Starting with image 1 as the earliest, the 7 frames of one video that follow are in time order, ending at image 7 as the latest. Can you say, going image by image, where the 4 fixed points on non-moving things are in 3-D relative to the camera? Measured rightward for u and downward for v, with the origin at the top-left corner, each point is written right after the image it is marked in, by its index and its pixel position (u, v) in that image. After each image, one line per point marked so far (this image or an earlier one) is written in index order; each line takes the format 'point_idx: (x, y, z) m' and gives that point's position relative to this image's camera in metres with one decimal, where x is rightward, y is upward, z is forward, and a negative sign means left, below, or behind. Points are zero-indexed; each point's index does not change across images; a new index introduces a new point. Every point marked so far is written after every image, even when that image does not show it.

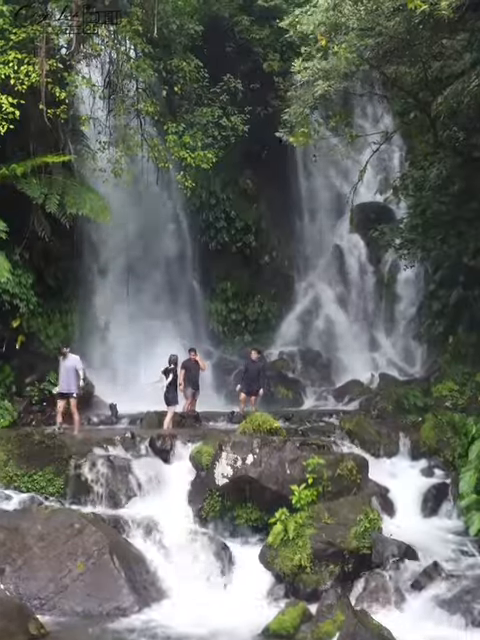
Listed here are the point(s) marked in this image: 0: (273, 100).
0: (+0.8, +5.5, +19.4) m
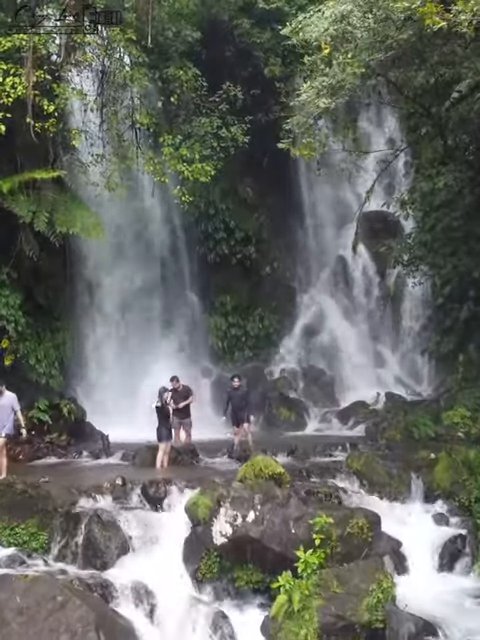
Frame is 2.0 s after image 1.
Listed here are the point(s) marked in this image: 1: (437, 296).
0: (+0.8, +5.1, +18.6) m
1: (+4.4, +0.6, +17.6) m
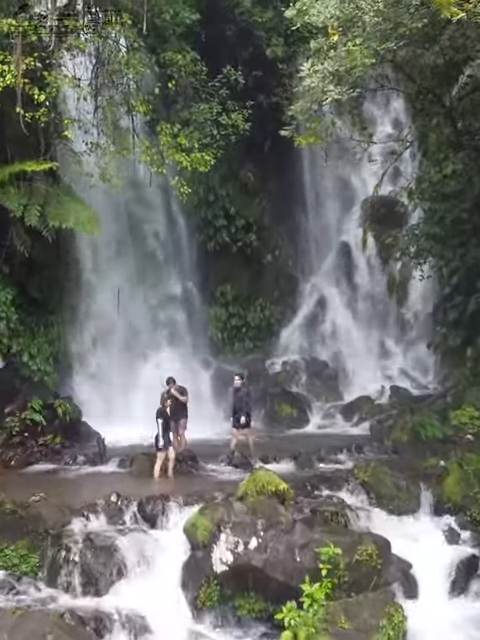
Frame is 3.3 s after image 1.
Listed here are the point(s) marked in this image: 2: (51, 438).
0: (+0.8, +5.3, +17.9) m
1: (+4.4, +0.7, +17.0) m
2: (-3.2, -2.0, +13.1) m
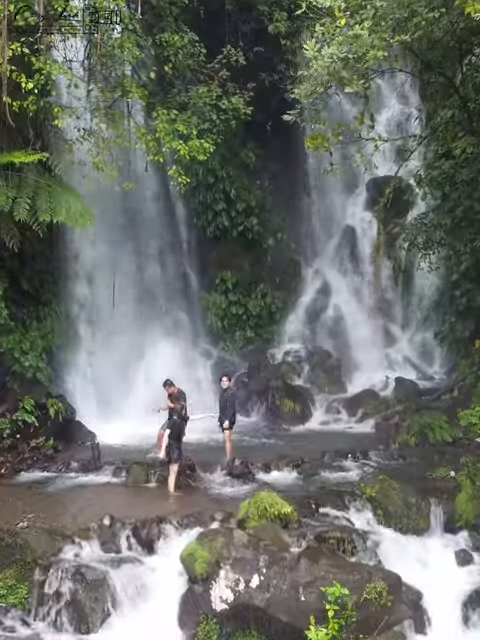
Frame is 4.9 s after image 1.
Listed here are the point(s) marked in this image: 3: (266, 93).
0: (+0.8, +5.5, +17.0) m
1: (+4.4, +0.9, +16.4) m
2: (-3.1, -1.9, +12.6) m
3: (+0.6, +5.3, +18.2) m
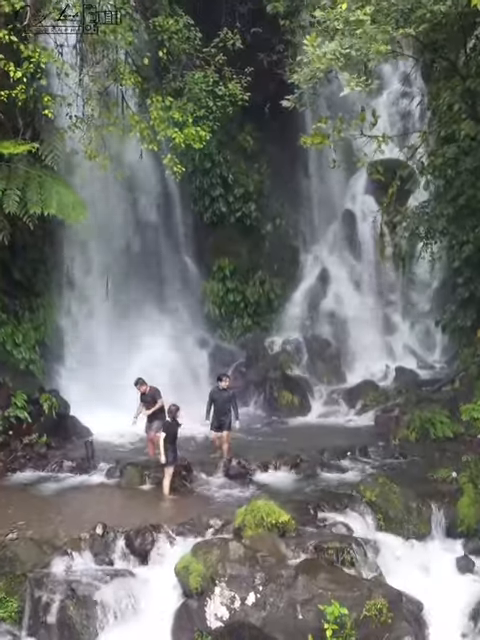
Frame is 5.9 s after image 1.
0: (+0.8, +5.7, +16.5) m
1: (+4.4, +1.1, +16.0) m
2: (-3.2, -1.9, +12.4) m
3: (+0.5, +5.5, +17.7) m
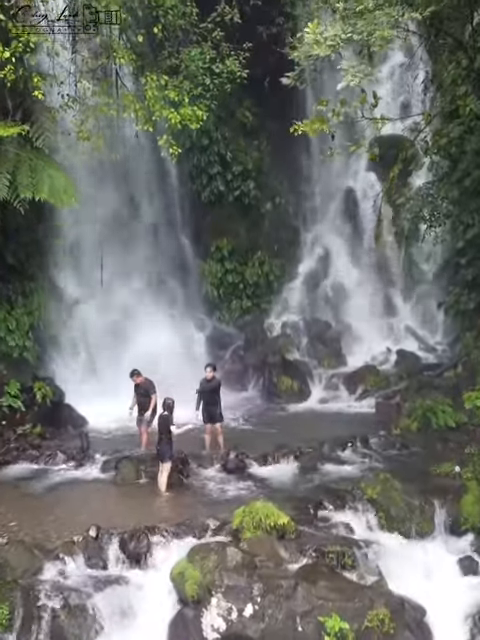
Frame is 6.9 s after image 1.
0: (+0.8, +6.1, +16.0) m
1: (+4.4, +1.4, +15.6) m
2: (-3.2, -1.7, +12.1) m
3: (+0.5, +5.9, +17.1) m
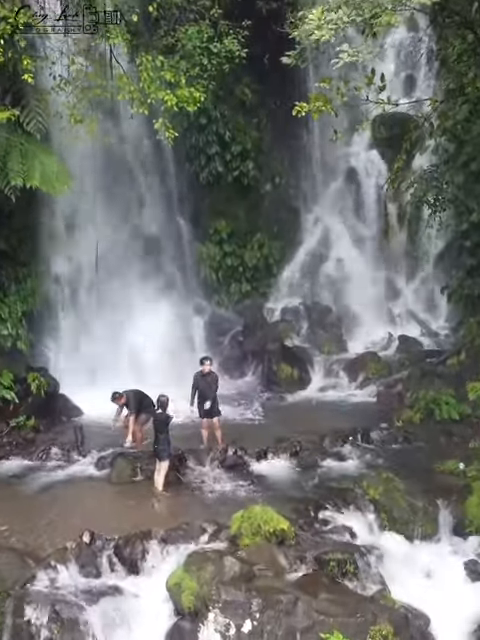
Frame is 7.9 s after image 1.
0: (+0.7, +6.4, +15.4) m
1: (+4.3, +1.7, +15.2) m
2: (-3.2, -1.5, +11.8) m
3: (+0.5, +6.2, +16.6) m
